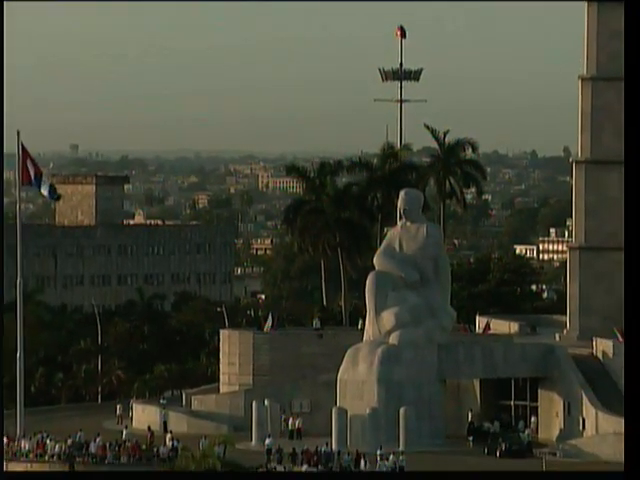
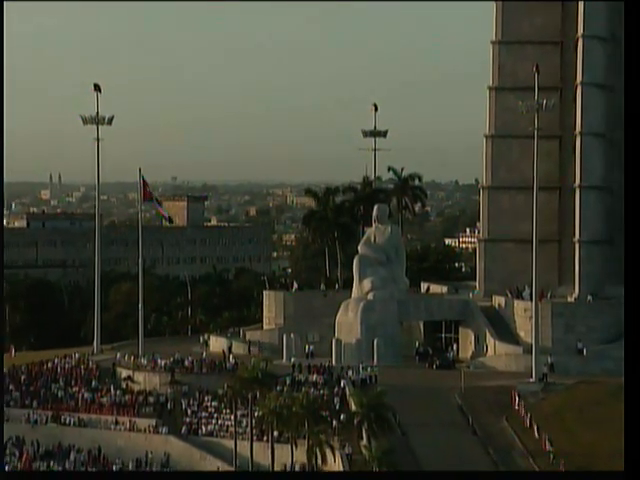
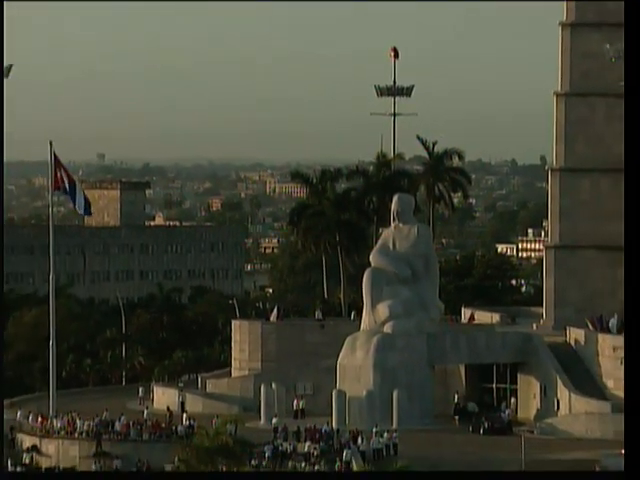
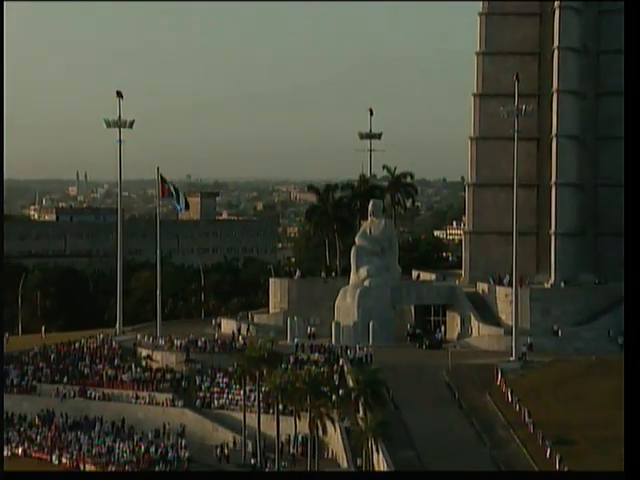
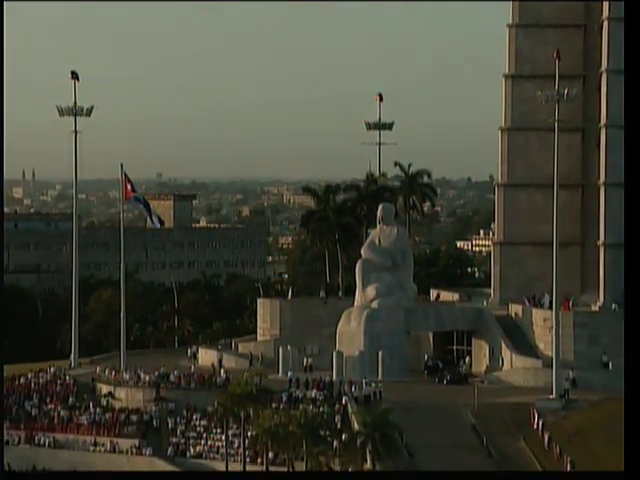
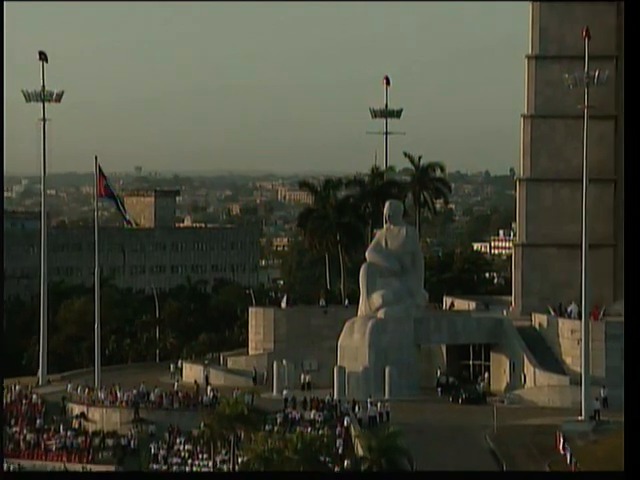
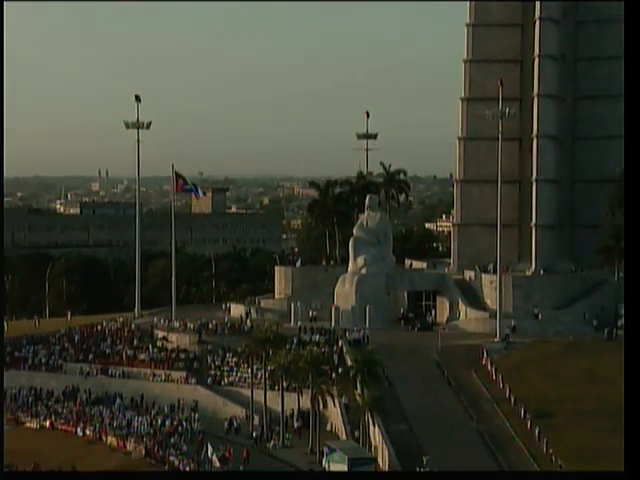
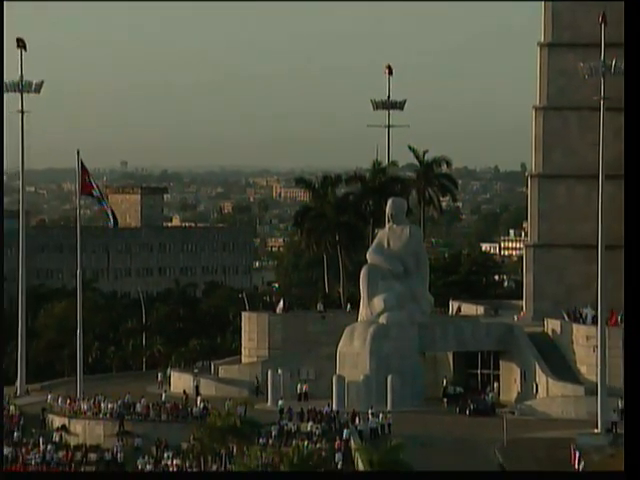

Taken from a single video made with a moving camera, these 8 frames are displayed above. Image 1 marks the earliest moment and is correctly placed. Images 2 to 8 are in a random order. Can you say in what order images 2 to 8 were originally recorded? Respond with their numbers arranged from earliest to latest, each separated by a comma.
3, 8, 6, 5, 2, 4, 7
